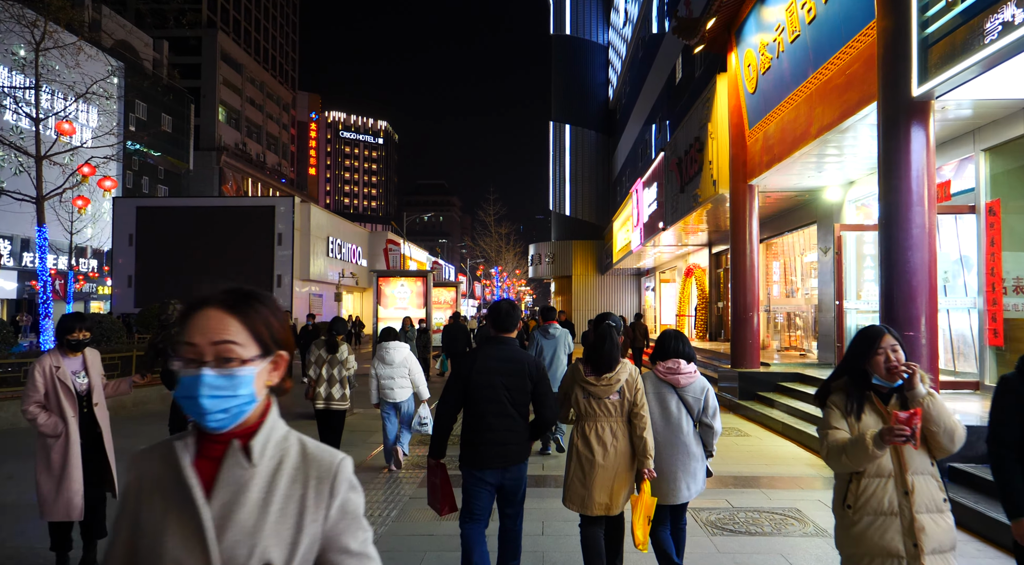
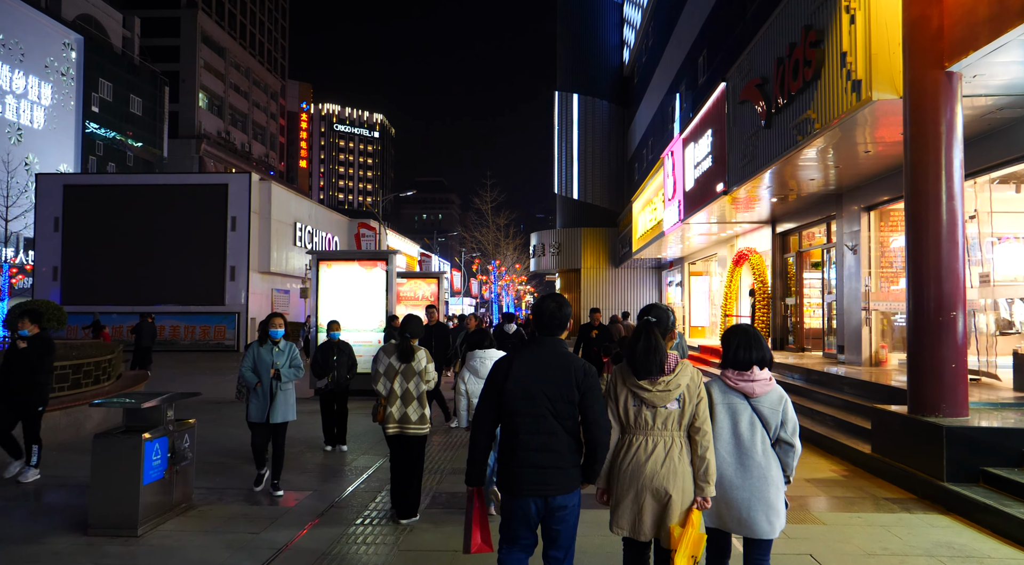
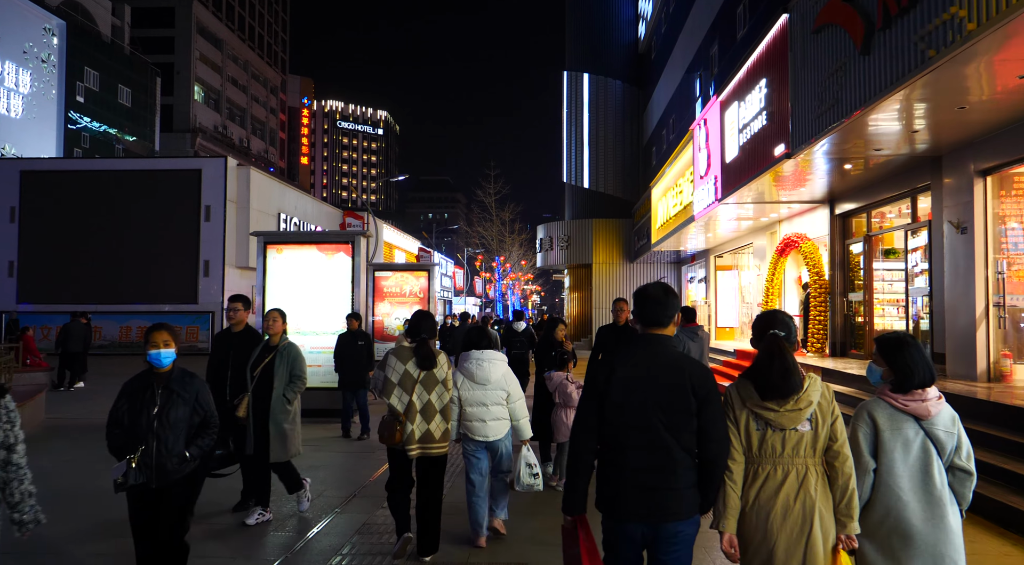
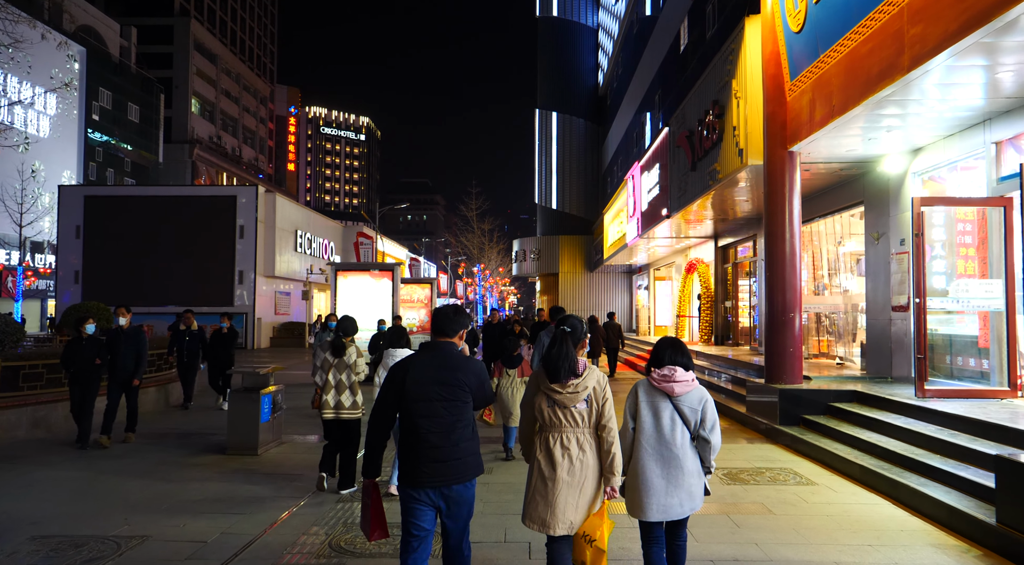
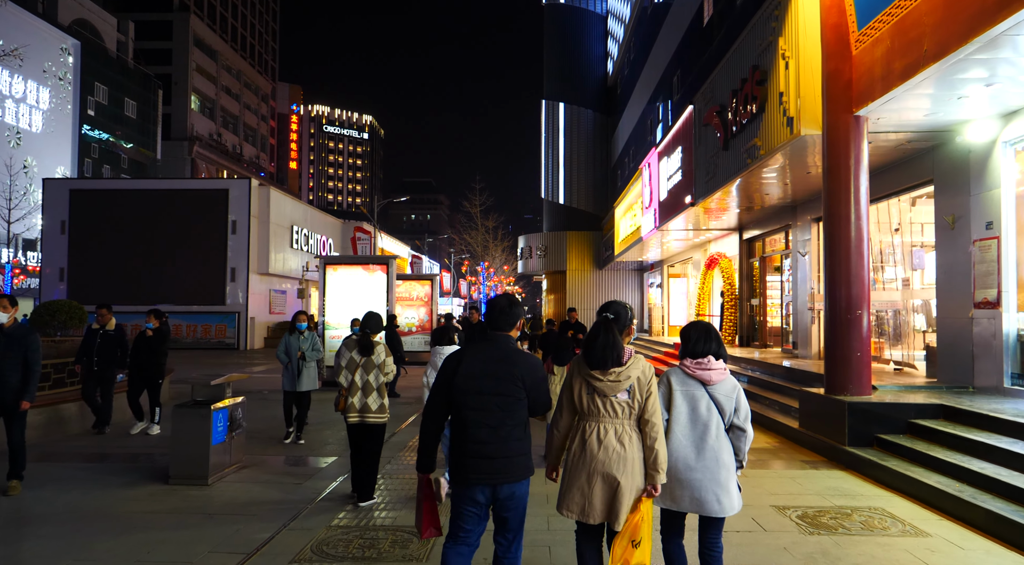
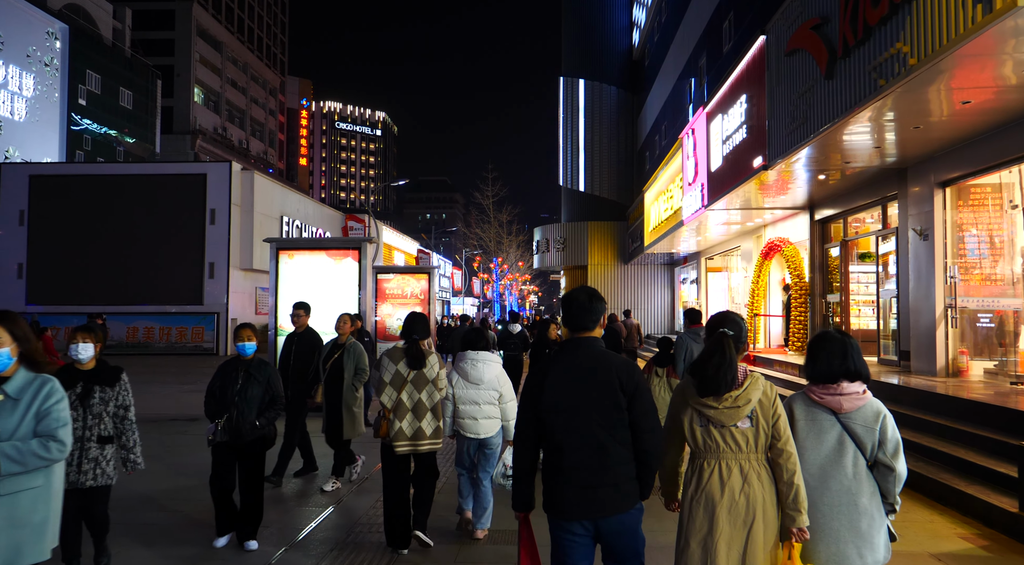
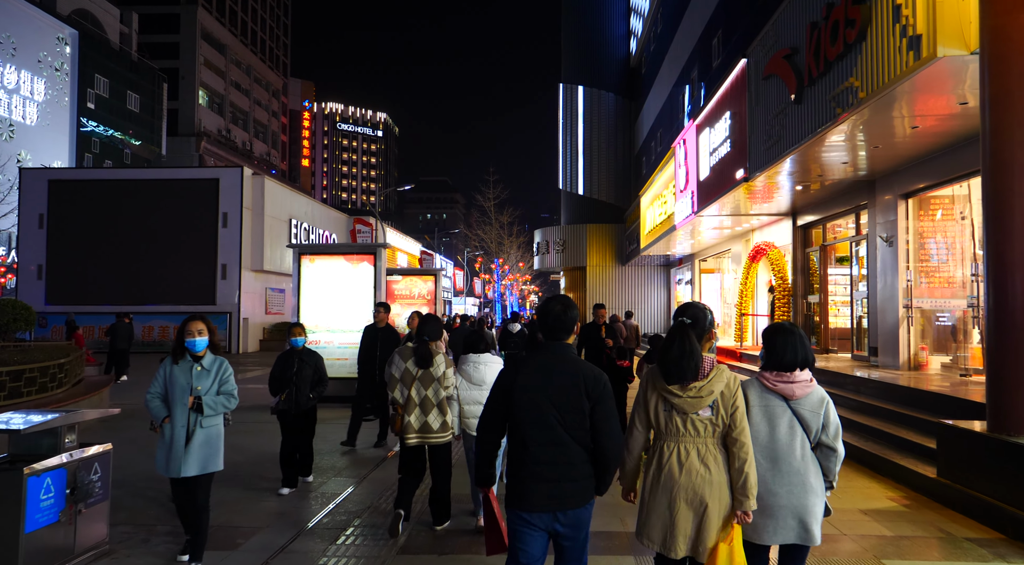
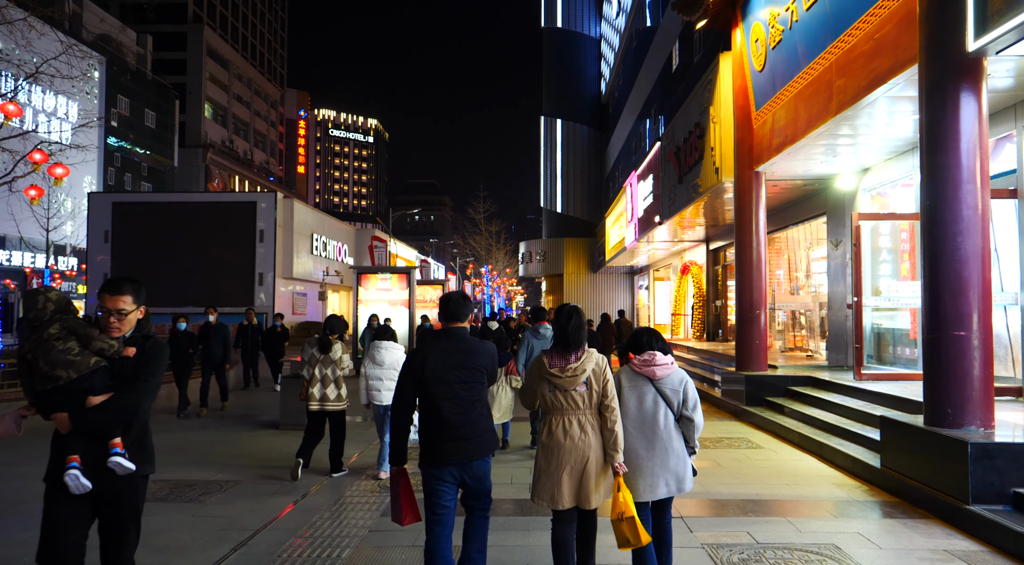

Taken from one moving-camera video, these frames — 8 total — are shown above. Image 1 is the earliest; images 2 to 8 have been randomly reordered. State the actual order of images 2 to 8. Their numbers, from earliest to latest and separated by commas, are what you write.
8, 4, 5, 2, 7, 6, 3
